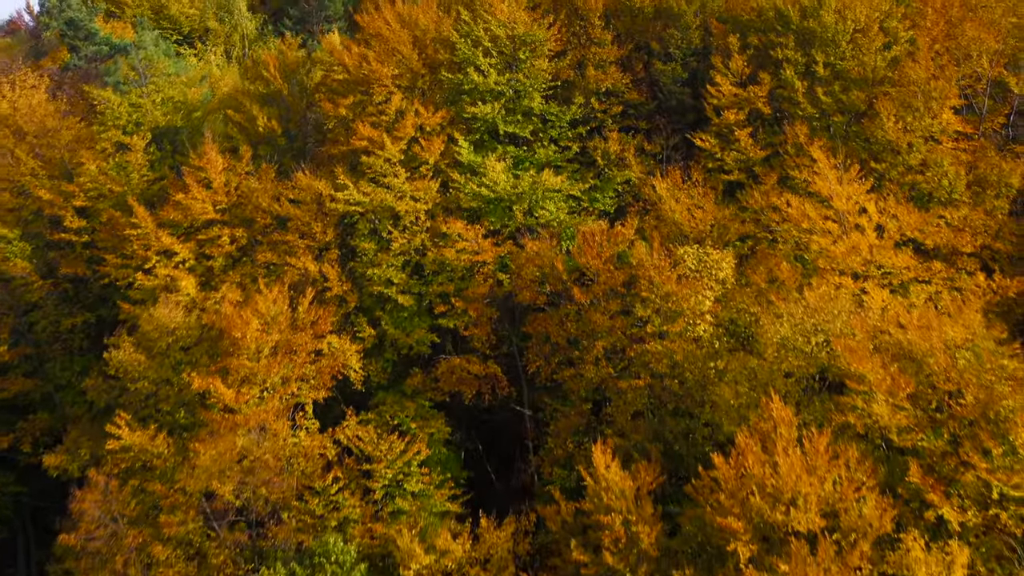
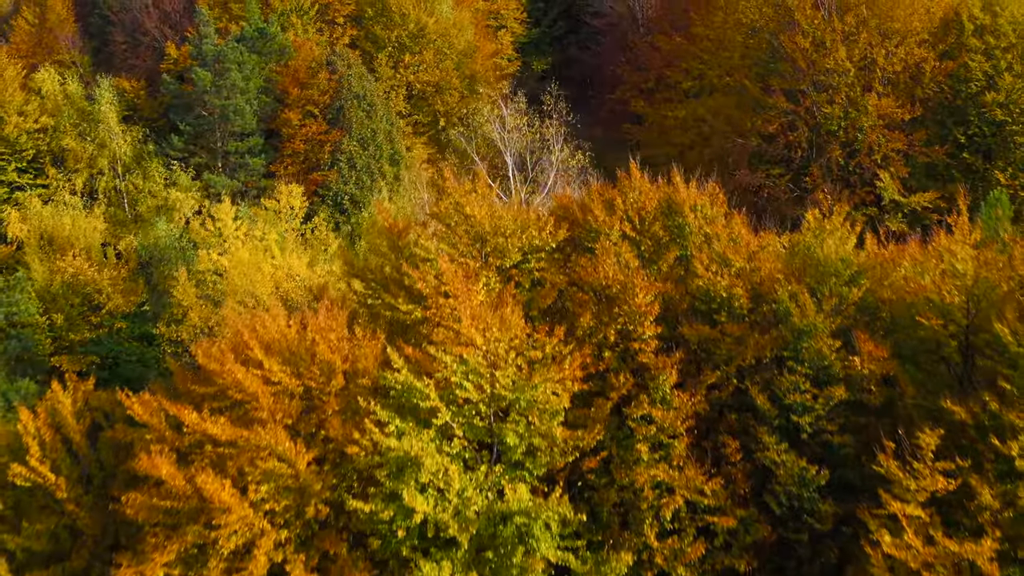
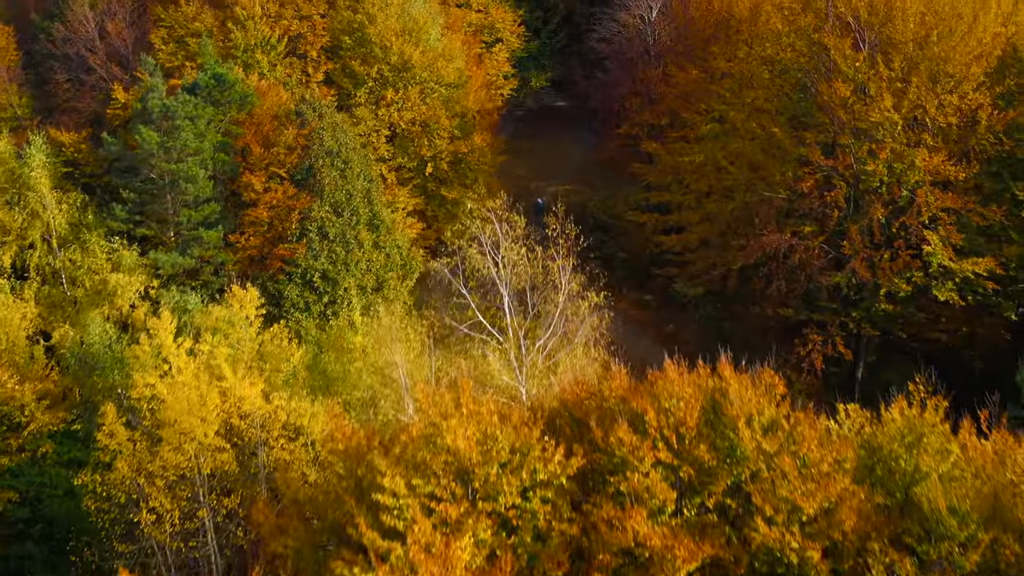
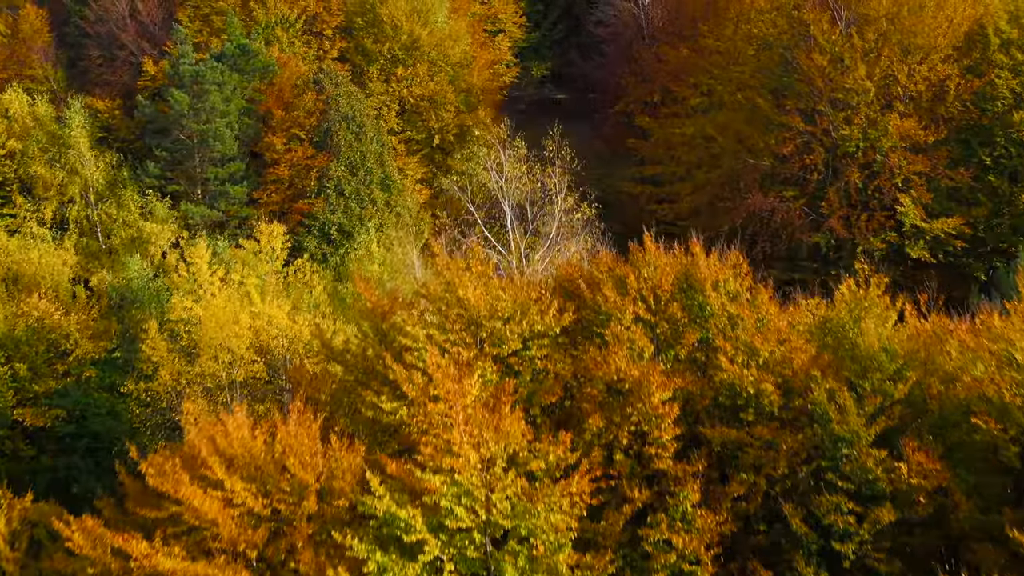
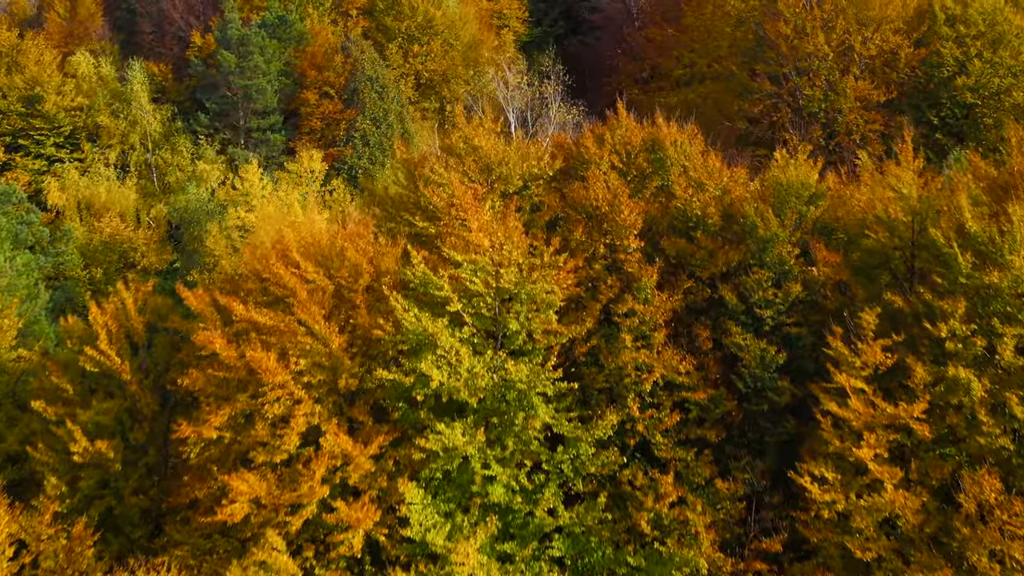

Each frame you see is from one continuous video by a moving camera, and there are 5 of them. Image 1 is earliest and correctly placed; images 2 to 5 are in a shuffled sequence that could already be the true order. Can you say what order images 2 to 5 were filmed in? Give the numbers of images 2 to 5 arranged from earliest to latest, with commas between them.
5, 2, 4, 3
